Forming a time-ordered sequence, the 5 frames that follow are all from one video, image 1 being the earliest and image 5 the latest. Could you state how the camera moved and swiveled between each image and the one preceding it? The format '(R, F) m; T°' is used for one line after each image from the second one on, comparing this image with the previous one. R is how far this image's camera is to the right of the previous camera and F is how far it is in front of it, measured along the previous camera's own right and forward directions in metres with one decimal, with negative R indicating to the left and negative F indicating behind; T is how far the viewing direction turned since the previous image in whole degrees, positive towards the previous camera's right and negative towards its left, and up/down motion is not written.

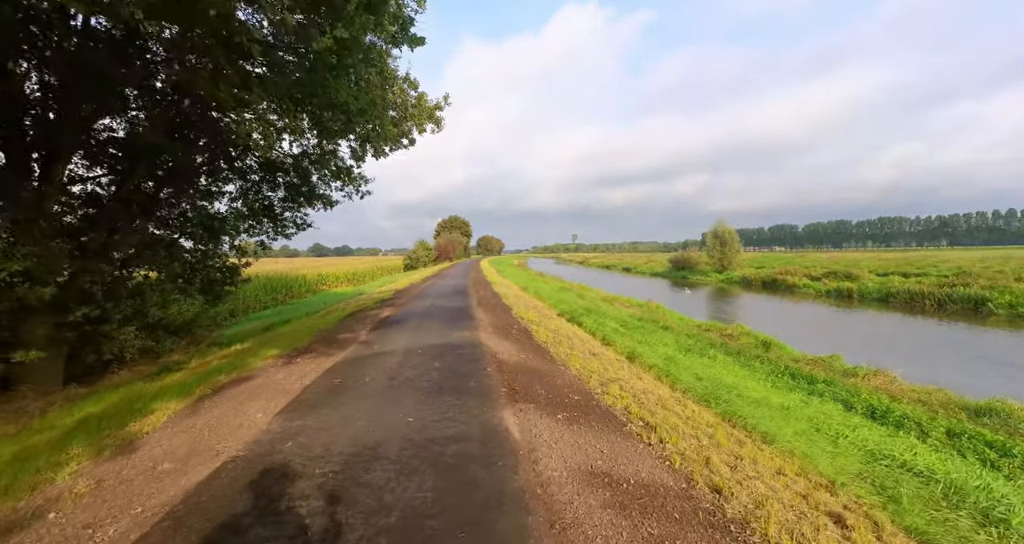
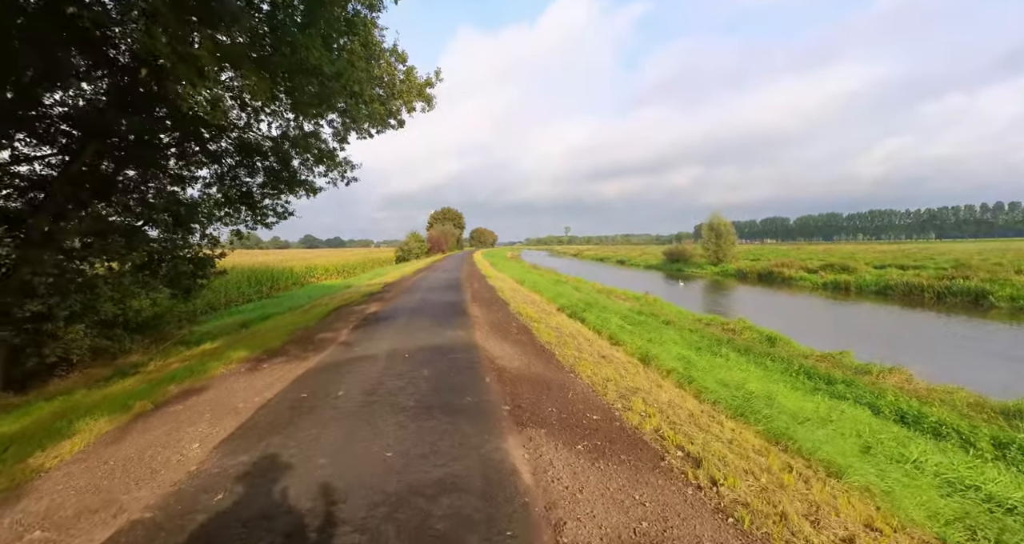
(-0.1, +0.9) m; +1°
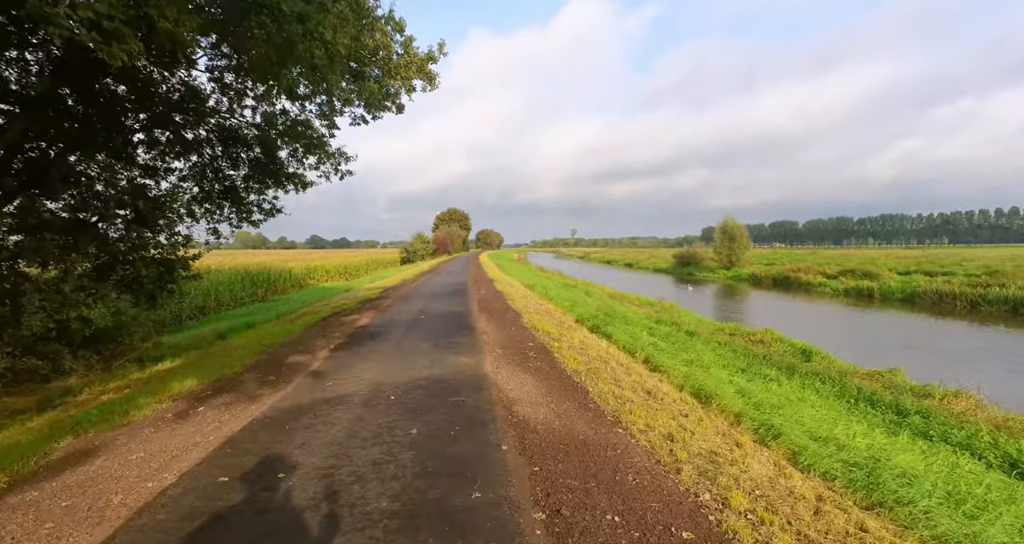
(-0.2, +1.6) m; -1°
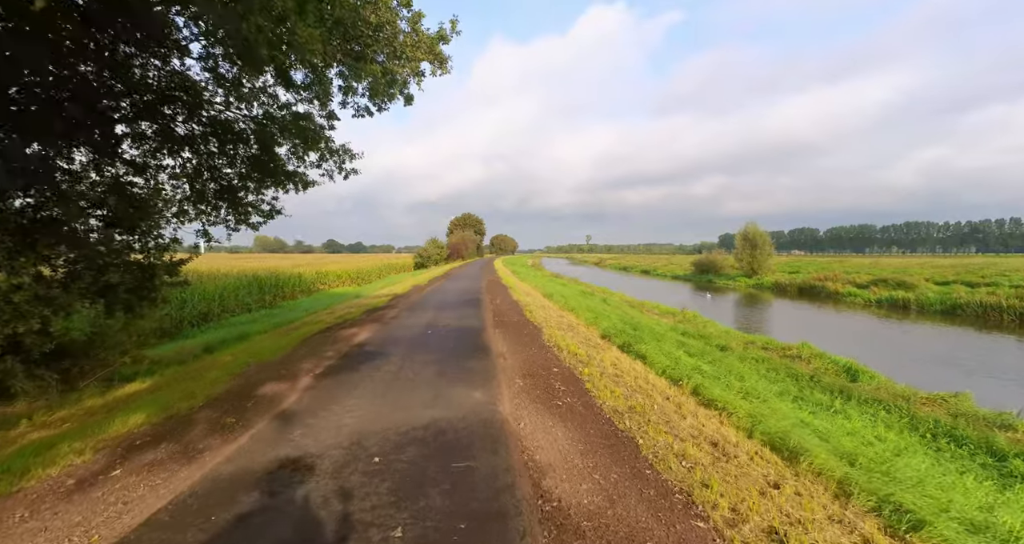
(-0.1, +1.2) m; -2°
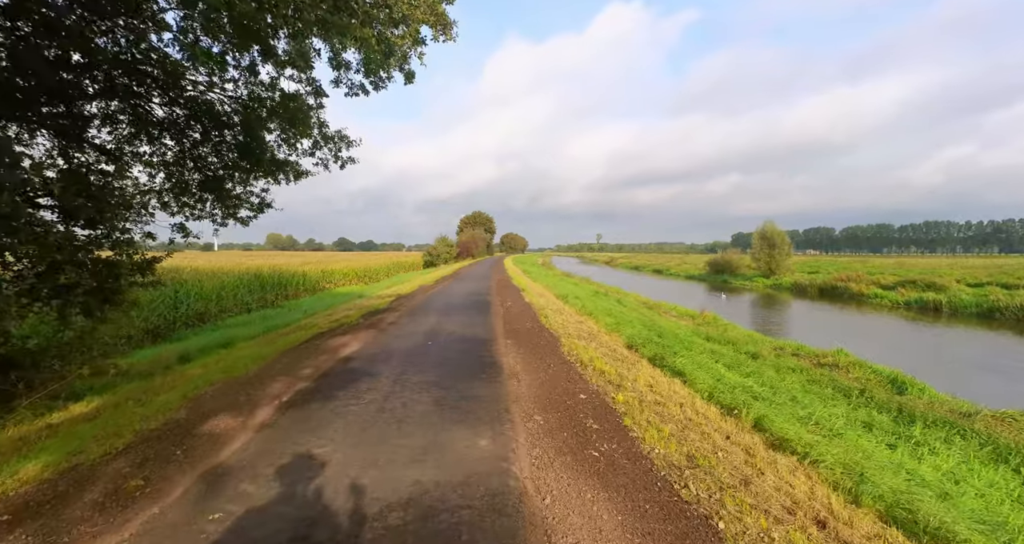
(-0.1, +1.3) m; -1°
